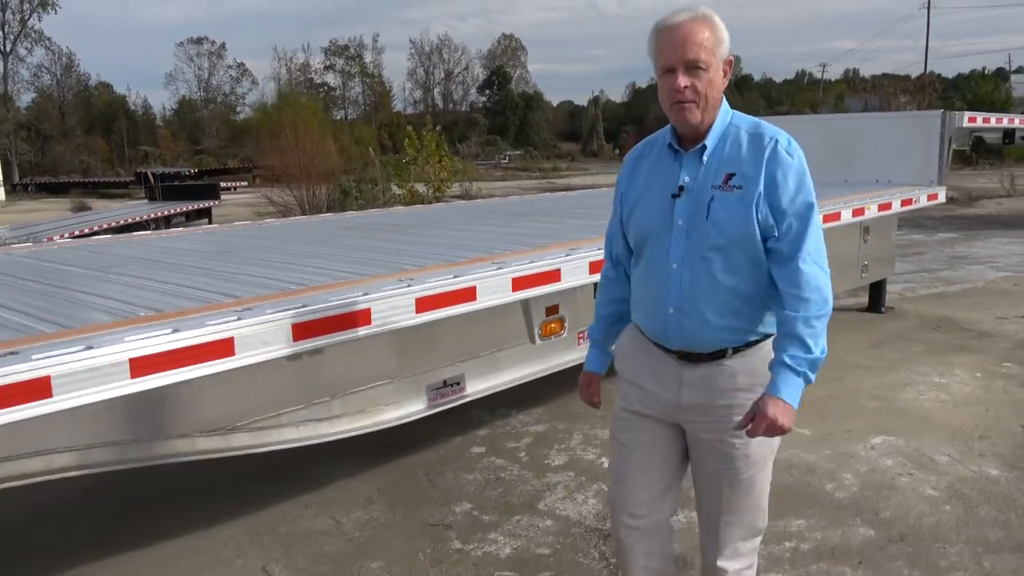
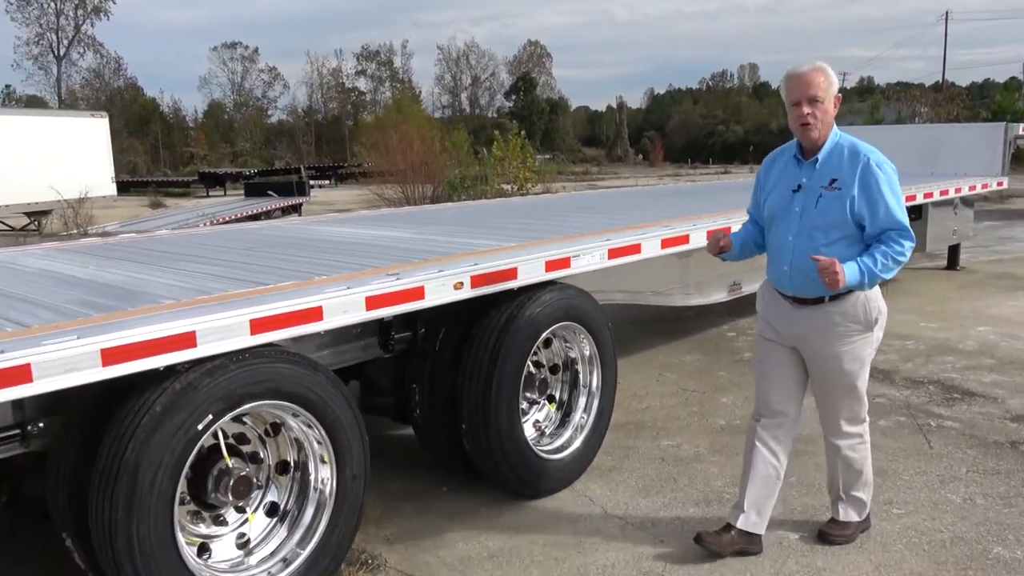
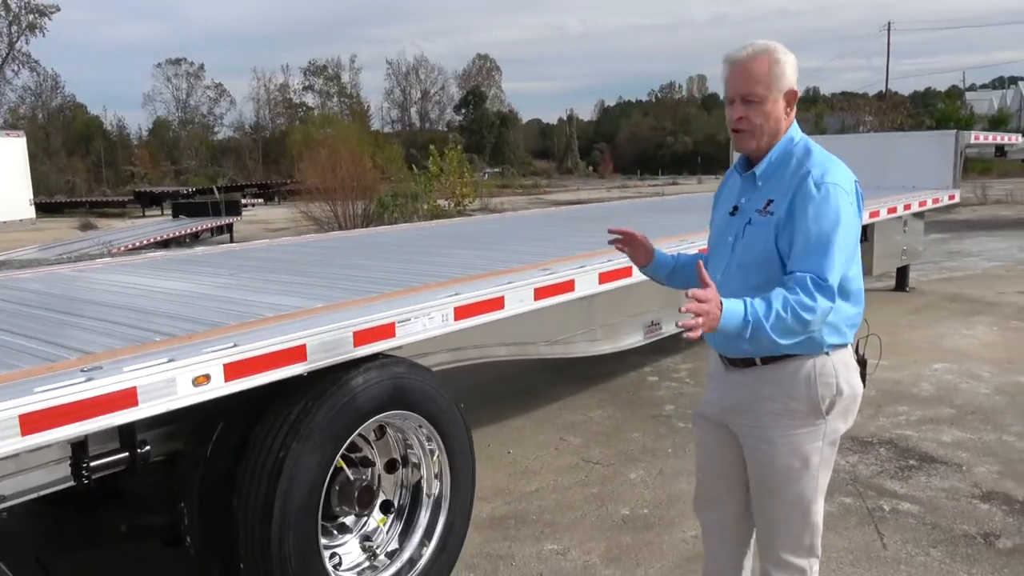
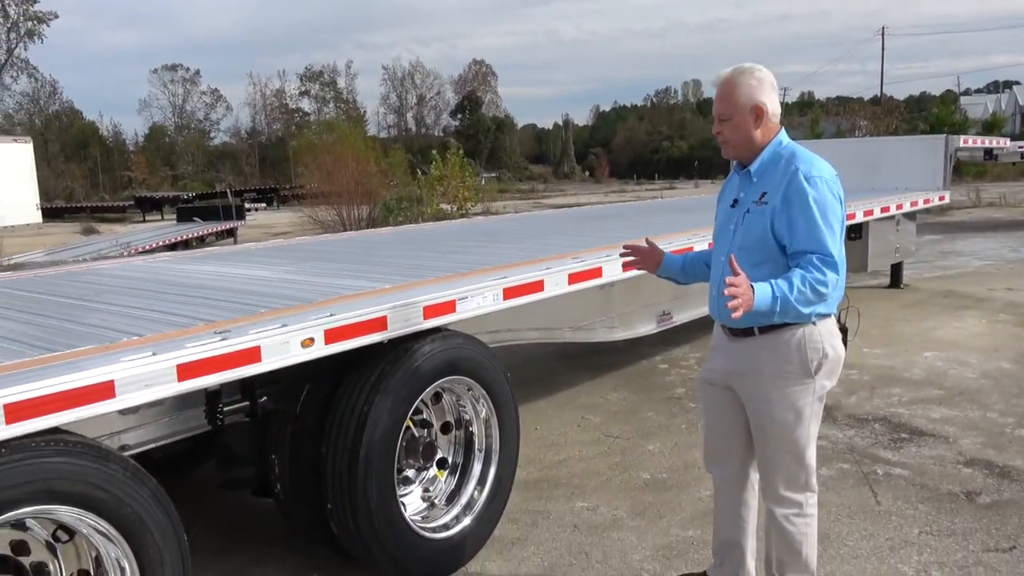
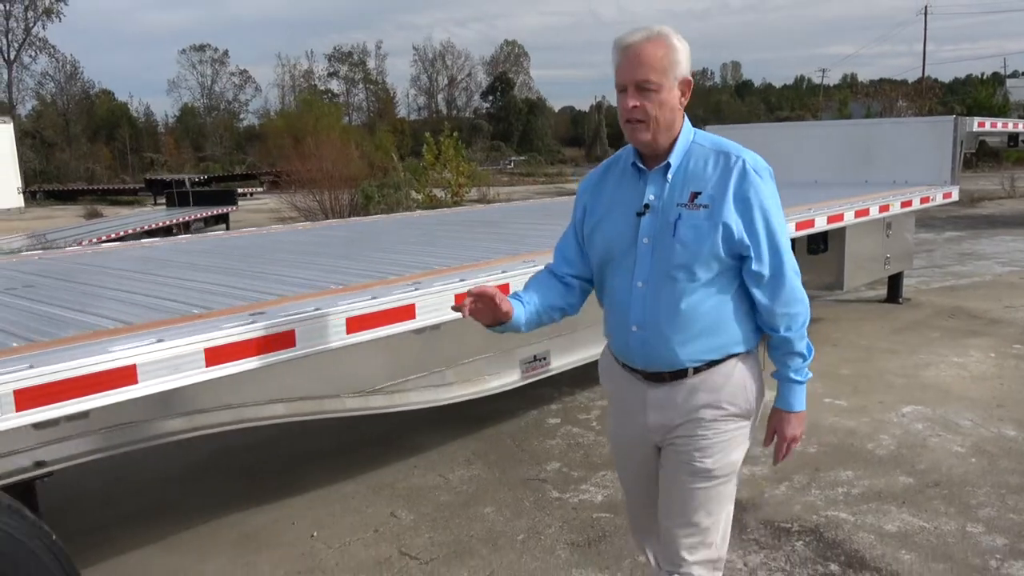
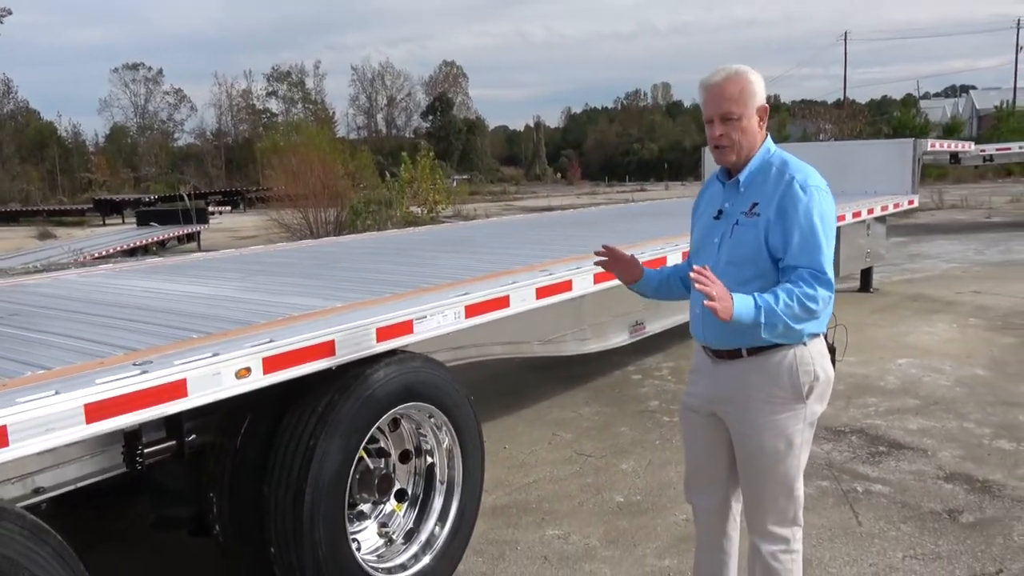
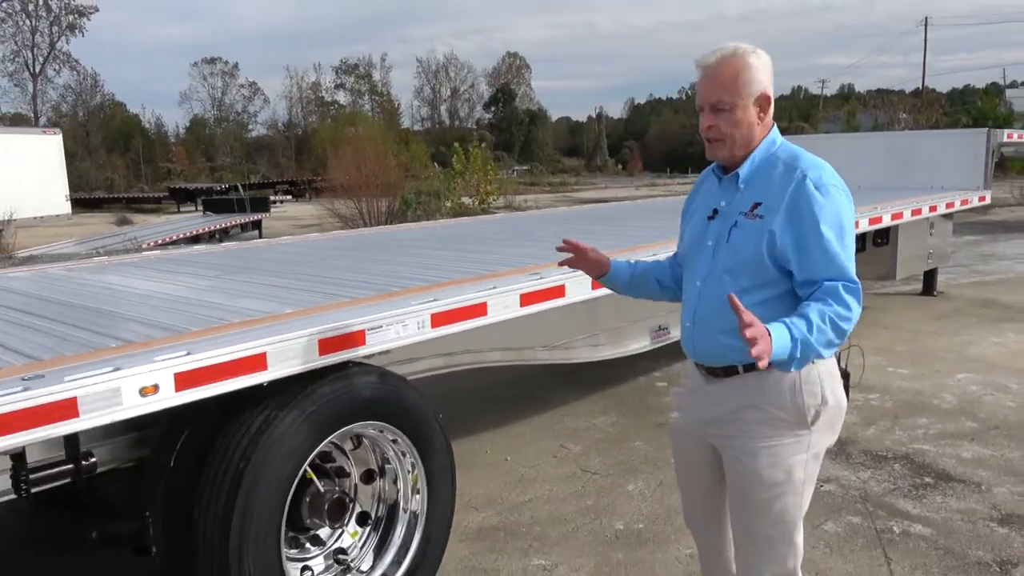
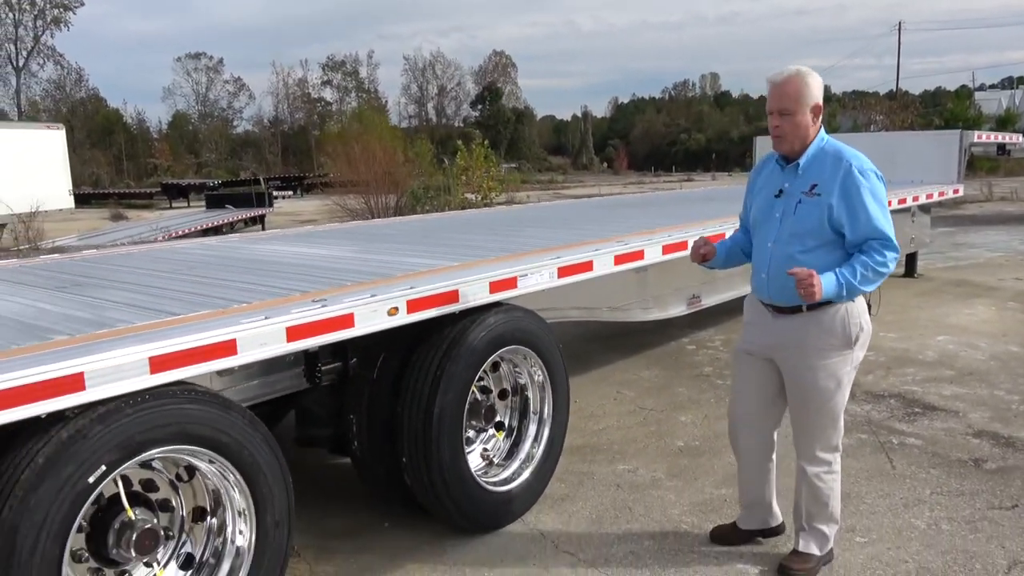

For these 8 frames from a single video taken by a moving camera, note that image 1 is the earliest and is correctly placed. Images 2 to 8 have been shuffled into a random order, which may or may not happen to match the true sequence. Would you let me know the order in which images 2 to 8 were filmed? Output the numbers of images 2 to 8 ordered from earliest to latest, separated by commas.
5, 7, 3, 6, 4, 8, 2
